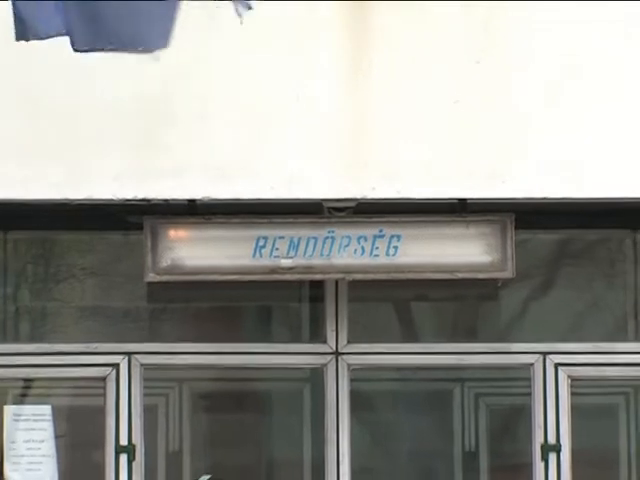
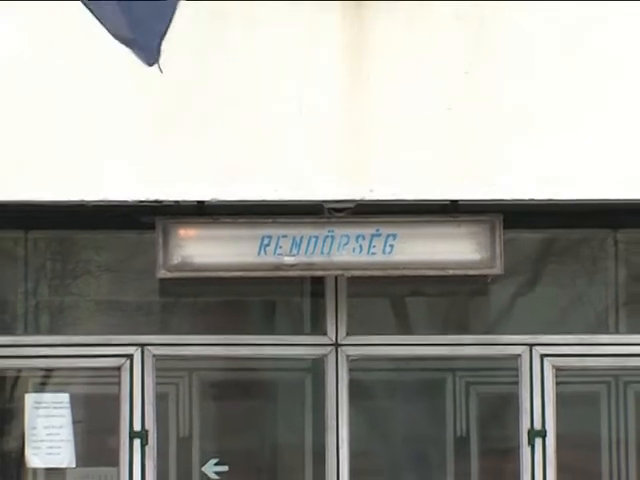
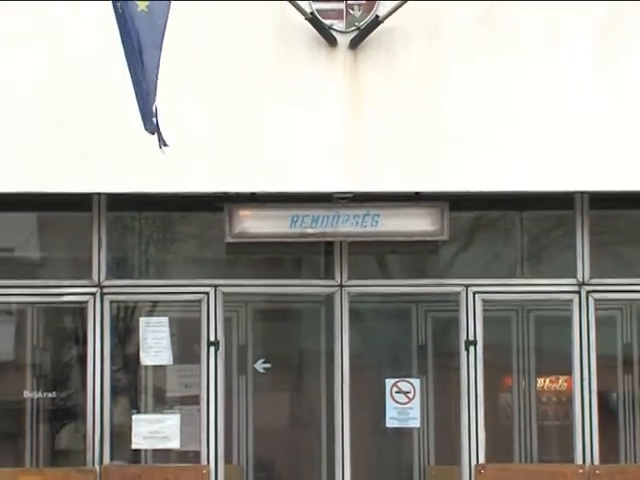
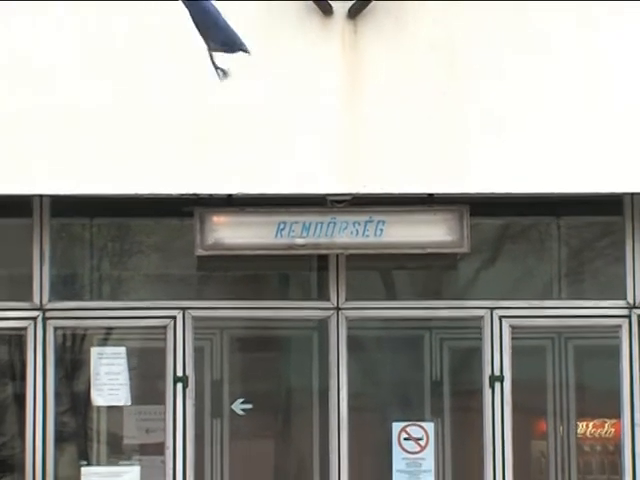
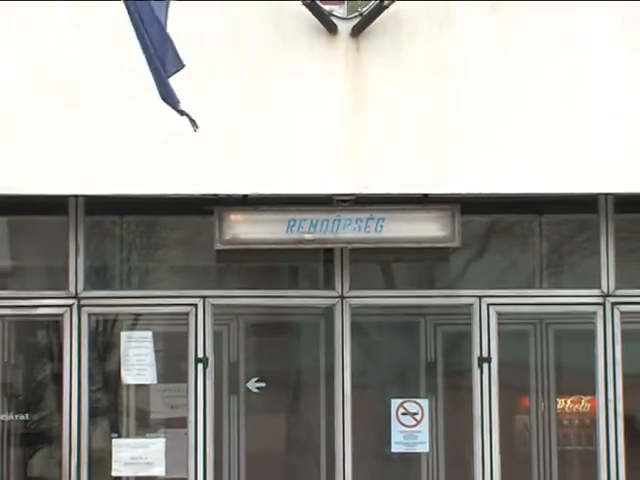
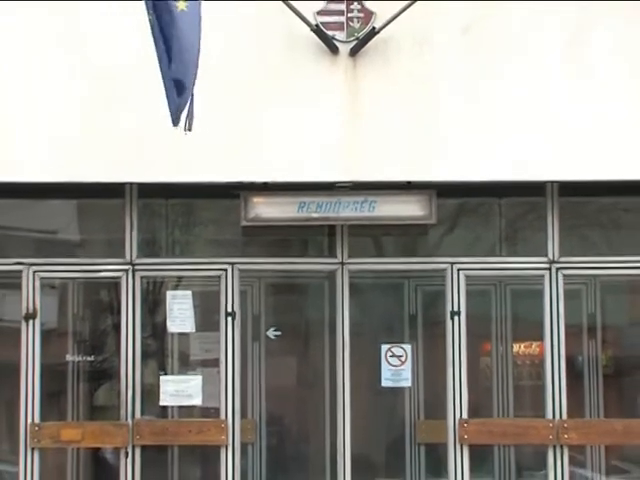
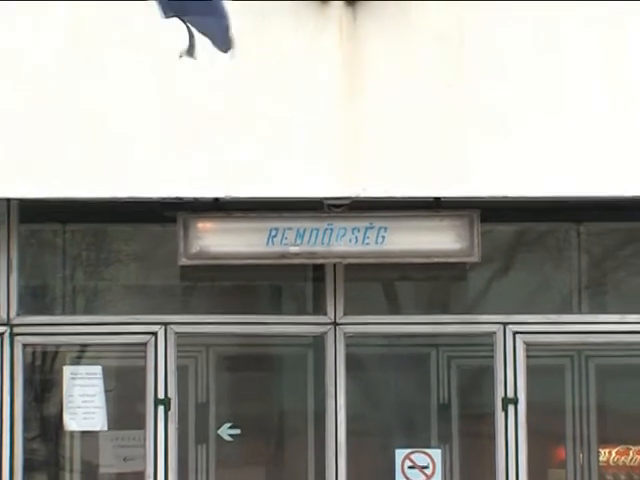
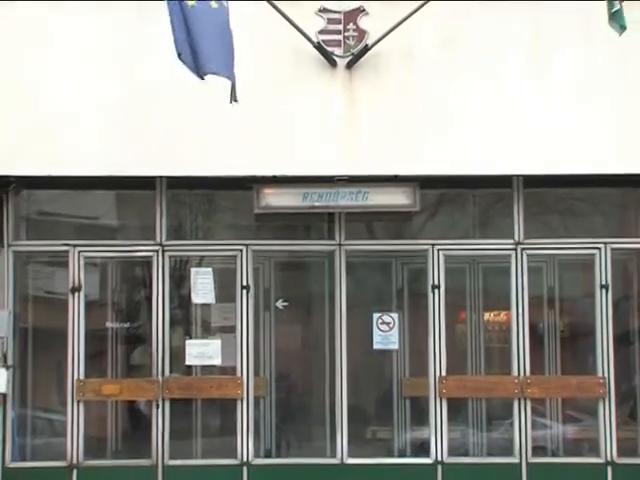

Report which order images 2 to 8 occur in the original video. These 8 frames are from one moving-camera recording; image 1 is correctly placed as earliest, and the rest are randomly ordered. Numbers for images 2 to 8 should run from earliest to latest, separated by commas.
2, 7, 4, 5, 3, 6, 8
